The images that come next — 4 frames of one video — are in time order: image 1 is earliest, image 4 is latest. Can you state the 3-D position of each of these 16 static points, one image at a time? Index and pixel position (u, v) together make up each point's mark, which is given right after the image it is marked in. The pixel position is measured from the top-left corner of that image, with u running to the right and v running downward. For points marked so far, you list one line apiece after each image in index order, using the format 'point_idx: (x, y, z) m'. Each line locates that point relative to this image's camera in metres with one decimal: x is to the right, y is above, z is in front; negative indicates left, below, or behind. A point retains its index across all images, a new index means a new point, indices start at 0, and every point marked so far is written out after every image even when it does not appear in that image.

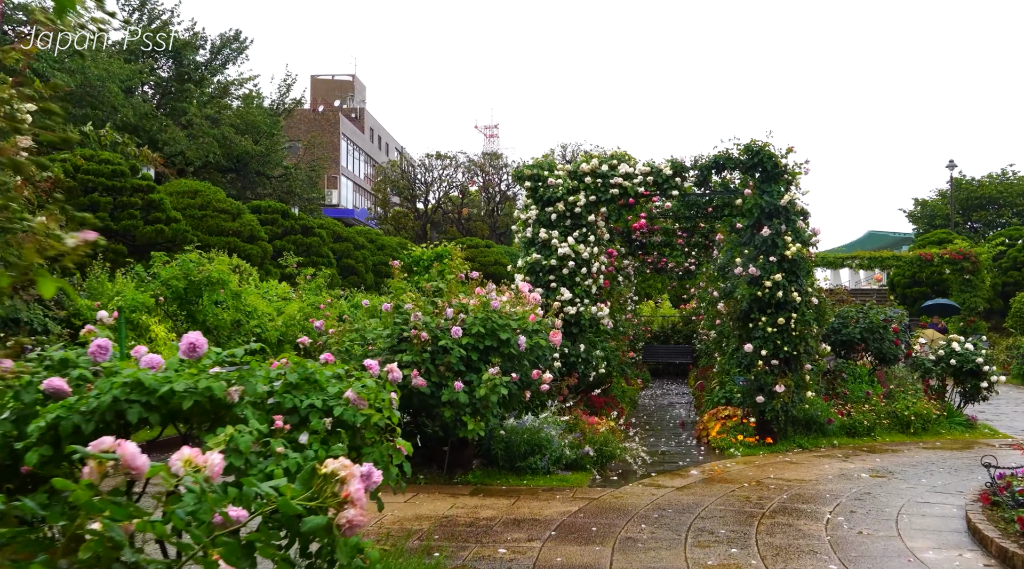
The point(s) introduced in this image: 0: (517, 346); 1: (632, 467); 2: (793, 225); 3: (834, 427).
0: (0.0, -0.5, +8.3) m
1: (+1.1, -1.7, +9.2) m
2: (+3.1, +0.7, +10.8) m
3: (+3.7, -1.6, +11.2) m
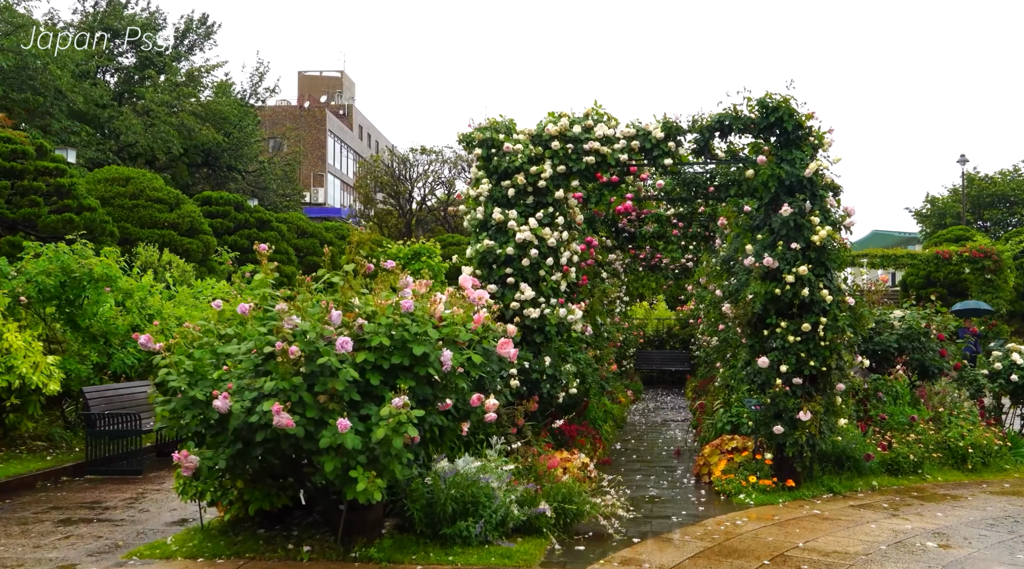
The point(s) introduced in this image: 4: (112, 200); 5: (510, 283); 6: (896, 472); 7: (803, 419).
0: (-0.4, -0.5, +5.8) m
1: (+0.7, -1.7, +6.6) m
2: (+2.6, +0.7, +8.3) m
3: (+3.2, -1.6, +8.7) m
4: (-7.3, +1.6, +17.9) m
5: (0.0, 0.0, +8.6) m
6: (+3.5, -1.7, +8.8) m
7: (+2.4, -1.1, +8.1) m
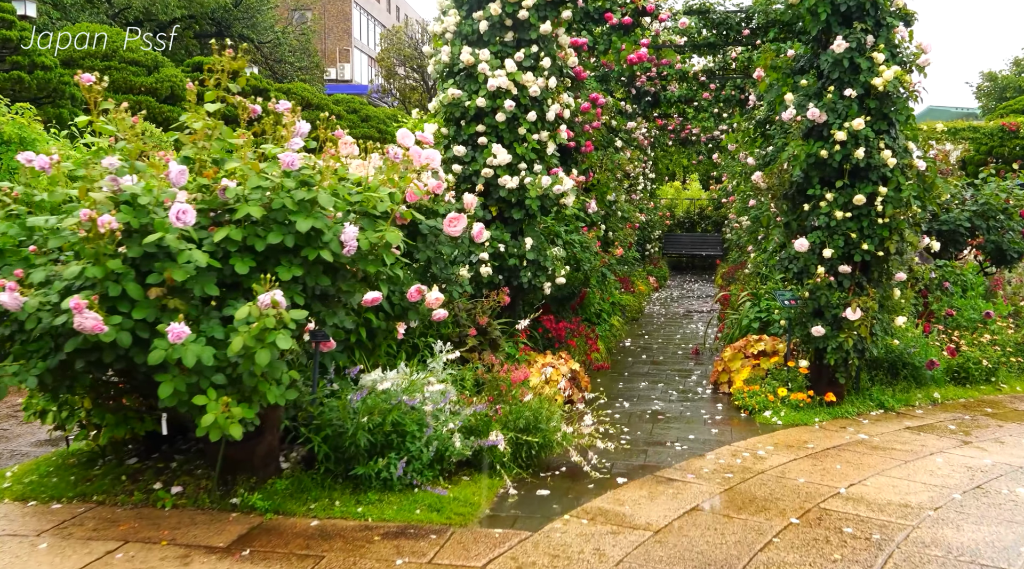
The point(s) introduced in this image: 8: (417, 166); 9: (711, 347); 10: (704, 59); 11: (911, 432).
0: (-0.7, +0.2, +4.1) m
1: (+0.4, -0.9, +5.0) m
2: (+2.4, +1.6, +6.3) m
3: (+3.0, -0.6, +7.0) m
4: (-7.1, +3.7, +16.1) m
5: (-0.2, +1.0, +6.8) m
6: (+3.3, -0.7, +7.1) m
7: (+2.2, -0.2, +6.3) m
8: (-0.5, +0.6, +5.0) m
9: (+1.9, -0.6, +9.2) m
10: (+2.0, +2.3, +10.1) m
11: (+2.4, -0.9, +5.9) m
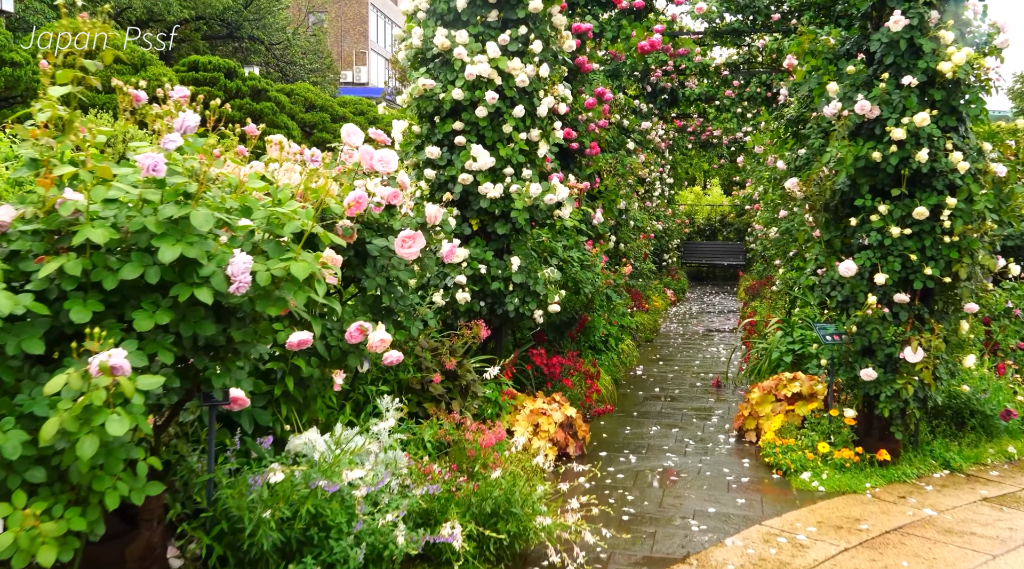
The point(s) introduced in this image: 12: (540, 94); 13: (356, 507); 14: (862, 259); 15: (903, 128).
0: (-0.9, 0.0, +3.0) m
1: (+0.2, -1.1, +3.9) m
2: (+2.3, +1.4, +5.1) m
3: (+2.9, -0.8, +5.8) m
4: (-7.0, +3.5, +15.1) m
5: (-0.3, +0.8, +5.7) m
6: (+3.2, -0.9, +5.9) m
7: (+2.1, -0.4, +5.1) m
8: (-0.7, +0.5, +3.8) m
9: (+1.8, -0.8, +8.0) m
10: (+1.9, +2.1, +8.9) m
11: (+2.3, -1.1, +4.7) m
12: (+0.2, +1.1, +5.8) m
13: (-0.6, -0.8, +3.5) m
14: (+1.9, +0.1, +5.2) m
15: (+2.0, +0.8, +5.0) m
